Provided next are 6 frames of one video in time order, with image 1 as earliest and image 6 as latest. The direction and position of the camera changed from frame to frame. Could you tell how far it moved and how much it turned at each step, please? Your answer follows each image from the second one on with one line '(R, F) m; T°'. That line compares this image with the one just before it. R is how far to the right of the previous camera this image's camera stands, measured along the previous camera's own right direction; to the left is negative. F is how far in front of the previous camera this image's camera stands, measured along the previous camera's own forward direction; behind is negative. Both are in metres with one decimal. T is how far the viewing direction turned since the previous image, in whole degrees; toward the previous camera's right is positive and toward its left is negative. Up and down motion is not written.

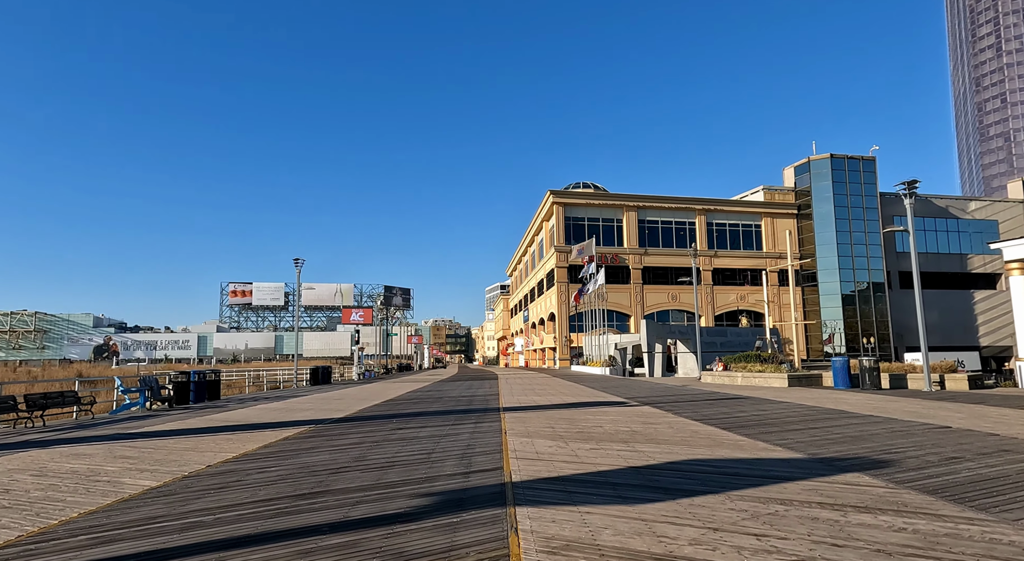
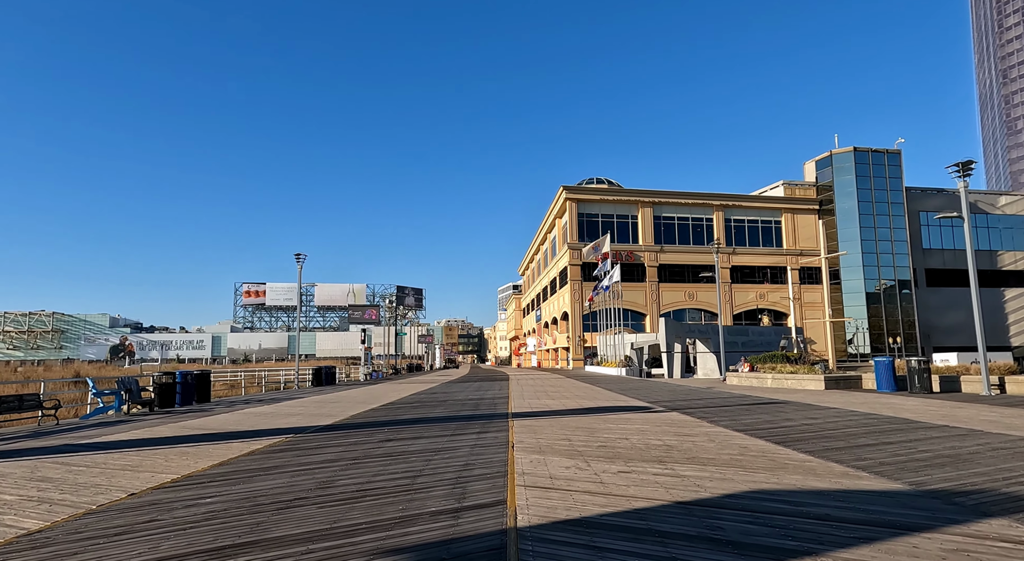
(+0.1, +1.8) m; -1°
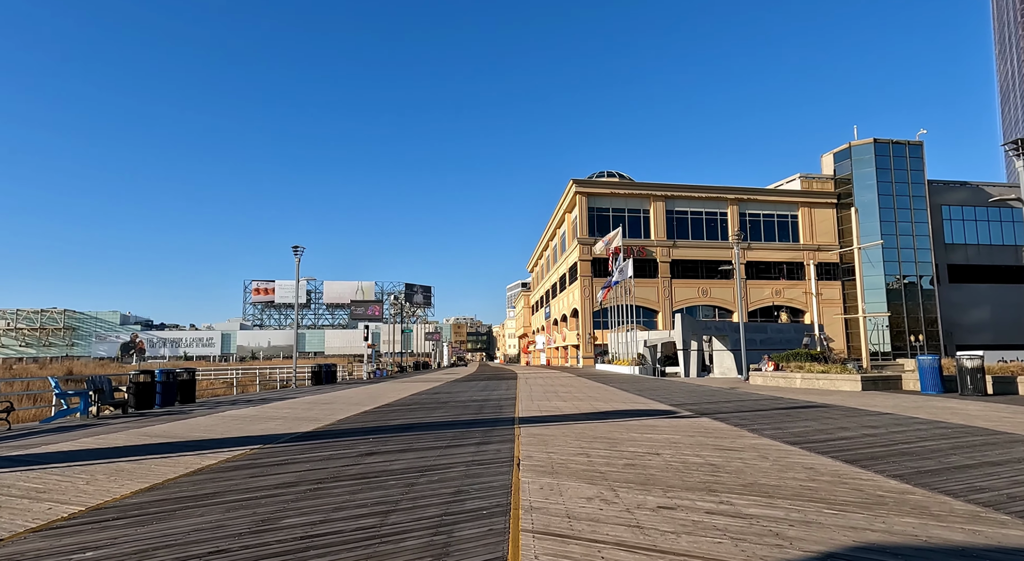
(0.0, +1.7) m; -1°
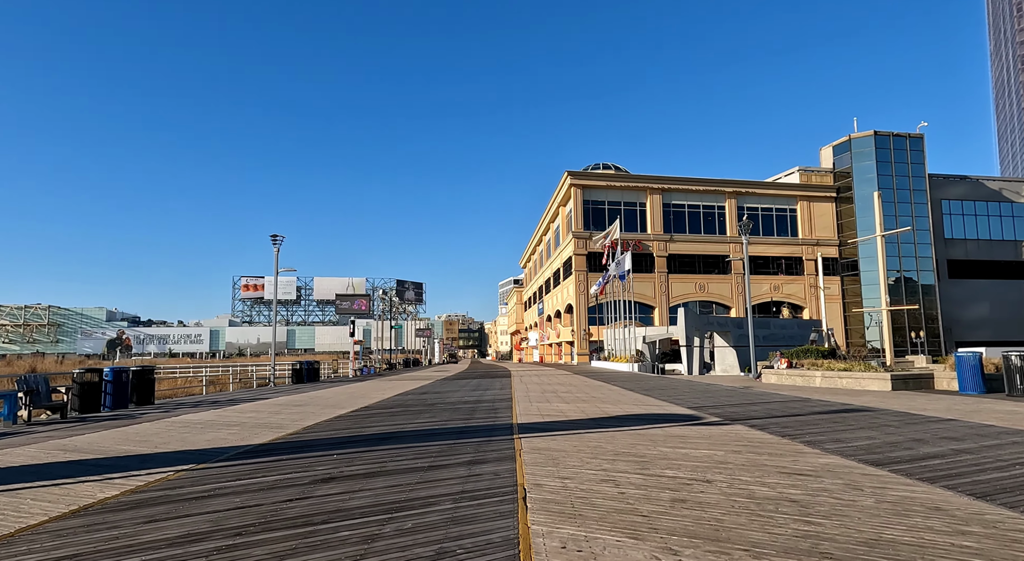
(-0.1, +2.0) m; +1°
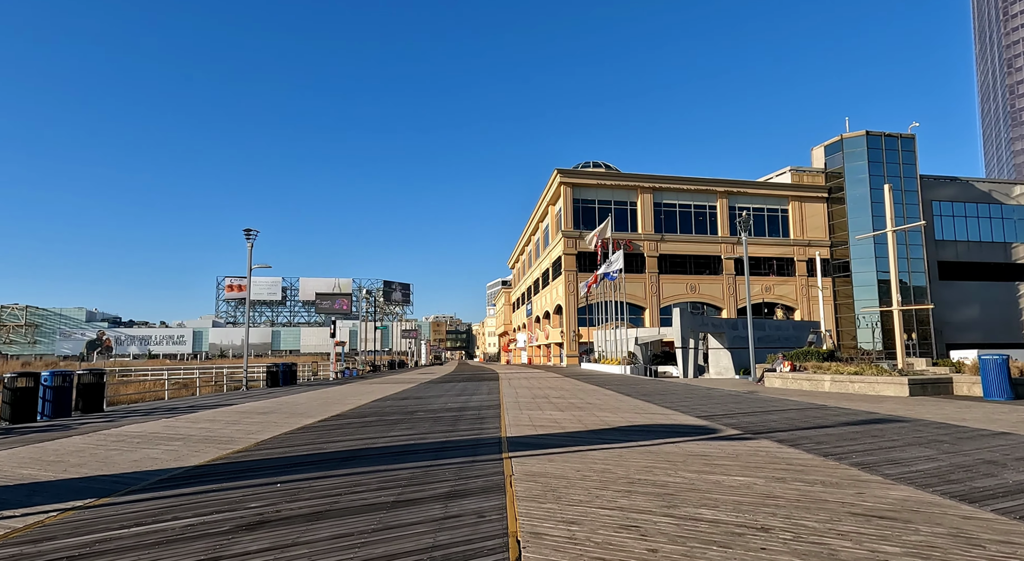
(0.0, +1.5) m; +1°
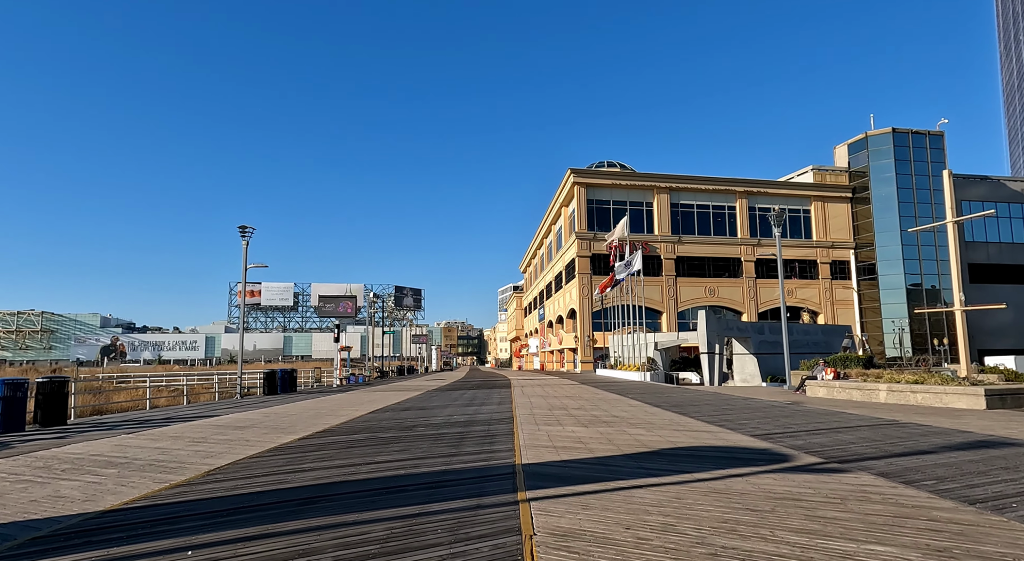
(-0.1, +2.0) m; -1°
